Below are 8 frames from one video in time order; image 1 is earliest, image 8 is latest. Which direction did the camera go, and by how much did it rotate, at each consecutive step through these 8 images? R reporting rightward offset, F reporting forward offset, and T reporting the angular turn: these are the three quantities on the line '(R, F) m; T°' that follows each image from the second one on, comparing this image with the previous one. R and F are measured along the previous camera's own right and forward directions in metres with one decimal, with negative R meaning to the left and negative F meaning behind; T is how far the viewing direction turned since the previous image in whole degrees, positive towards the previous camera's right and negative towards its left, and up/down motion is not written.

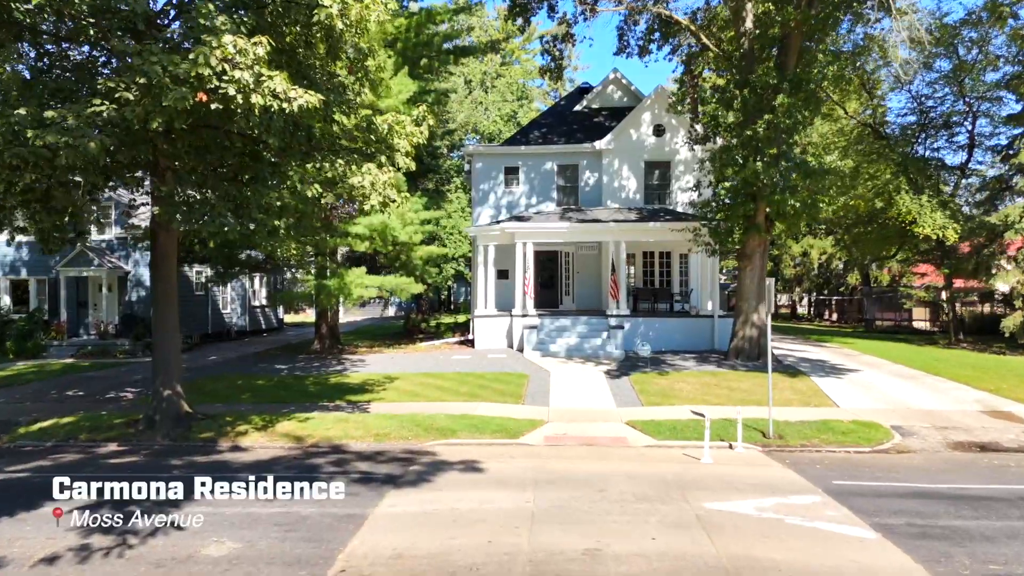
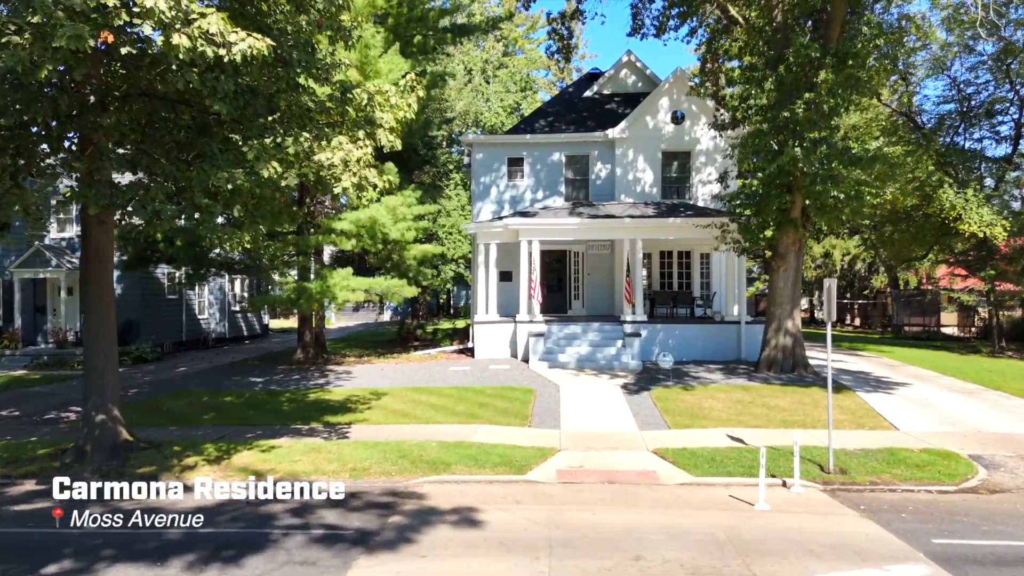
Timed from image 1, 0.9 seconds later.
(0.0, +2.4) m; 0°
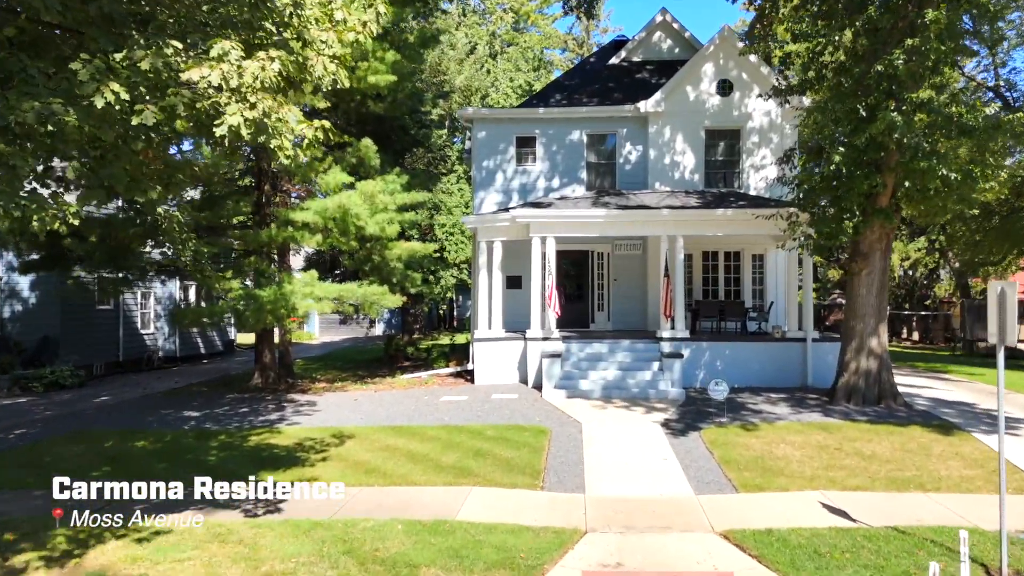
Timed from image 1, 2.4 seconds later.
(+0.1, +4.1) m; -1°
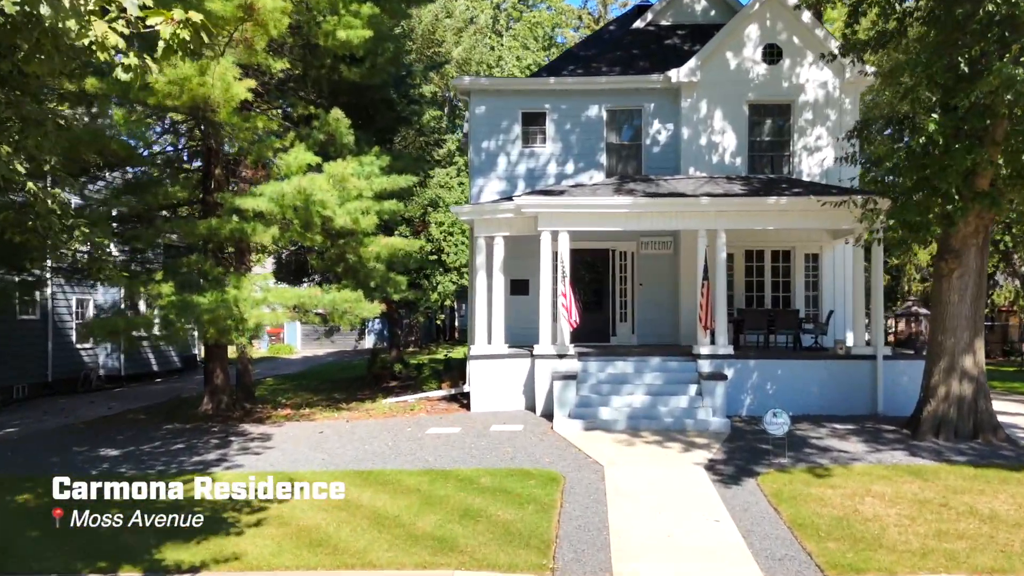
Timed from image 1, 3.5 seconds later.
(+0.1, +3.0) m; -1°
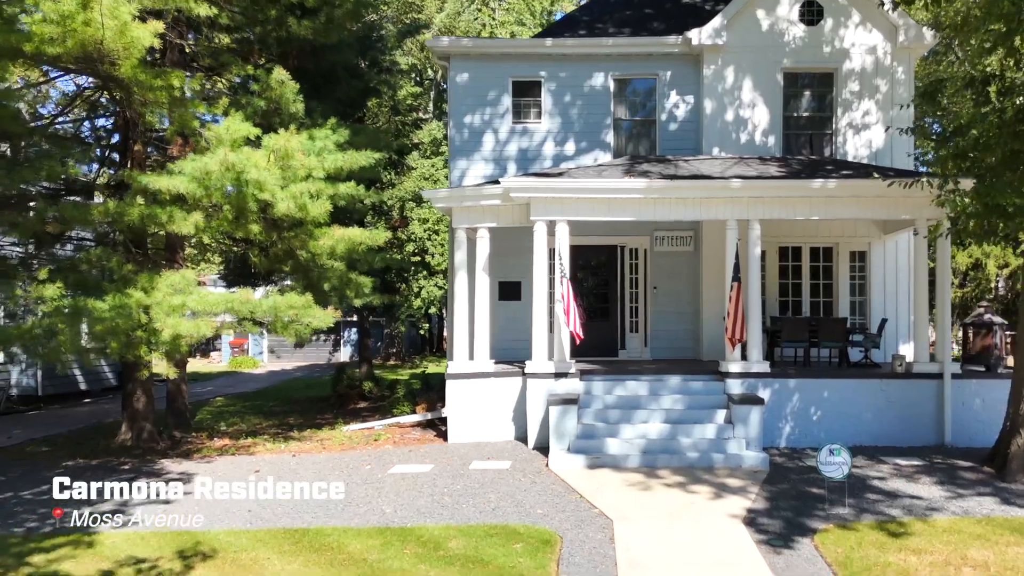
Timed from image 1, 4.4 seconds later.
(+0.2, +2.5) m; 0°
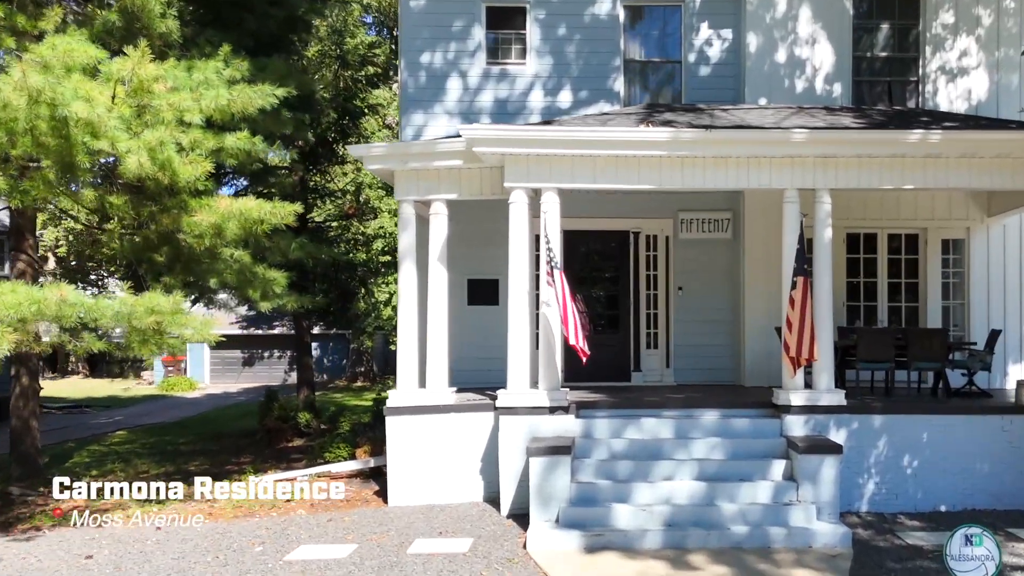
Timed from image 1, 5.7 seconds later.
(+0.3, +3.3) m; -1°
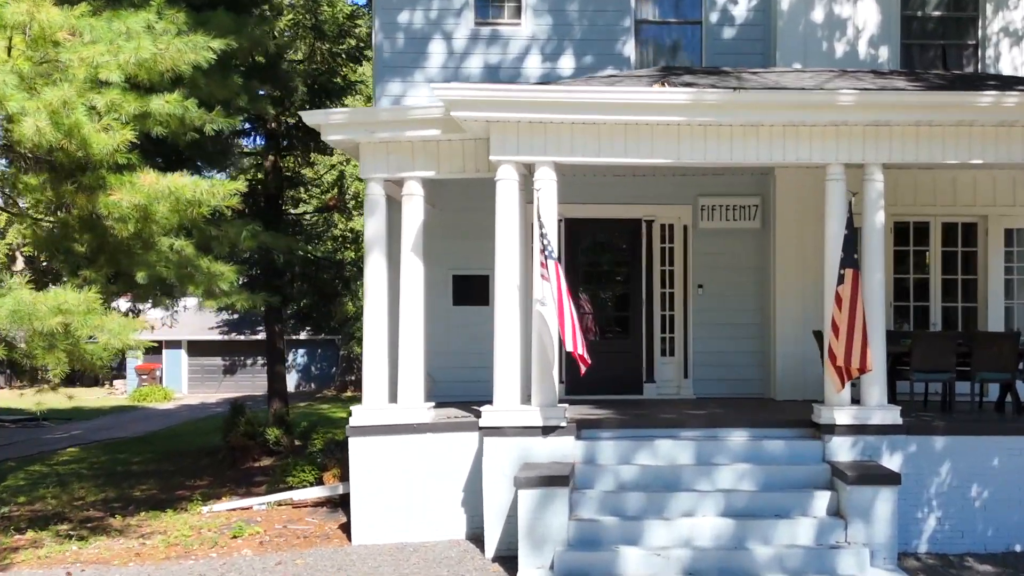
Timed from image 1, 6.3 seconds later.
(+0.2, +1.3) m; -1°
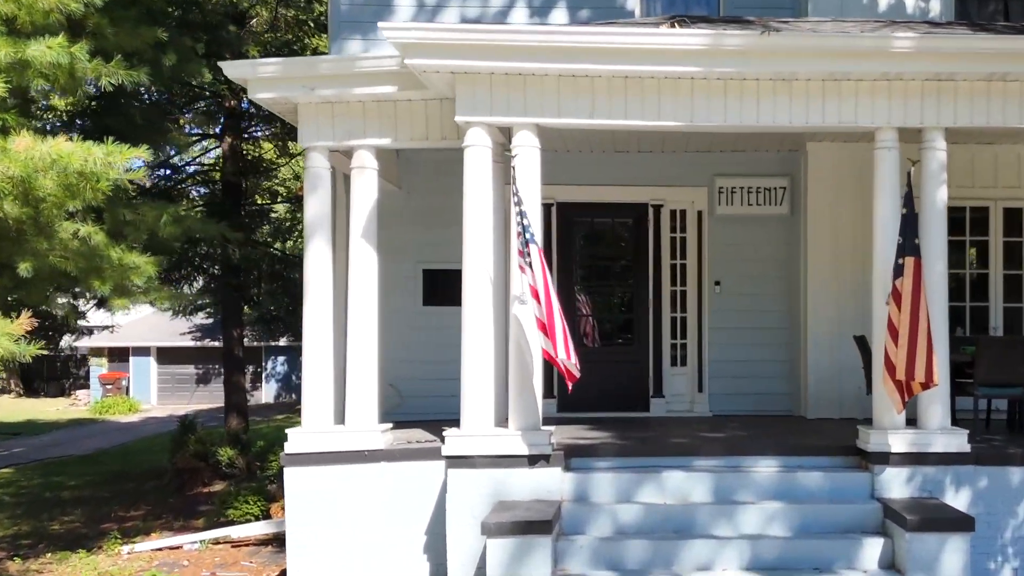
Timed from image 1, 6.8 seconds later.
(+0.2, +1.2) m; -1°
